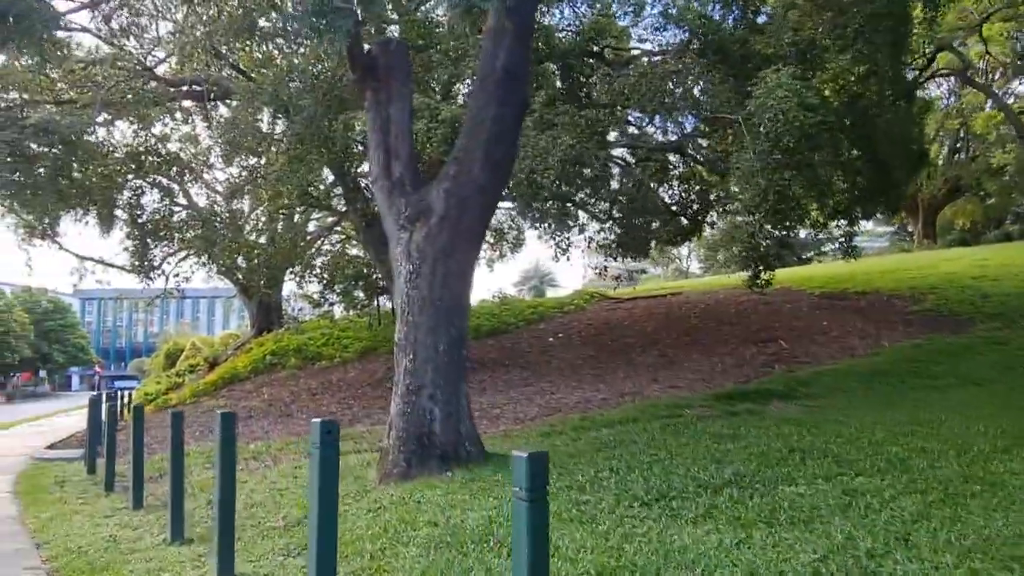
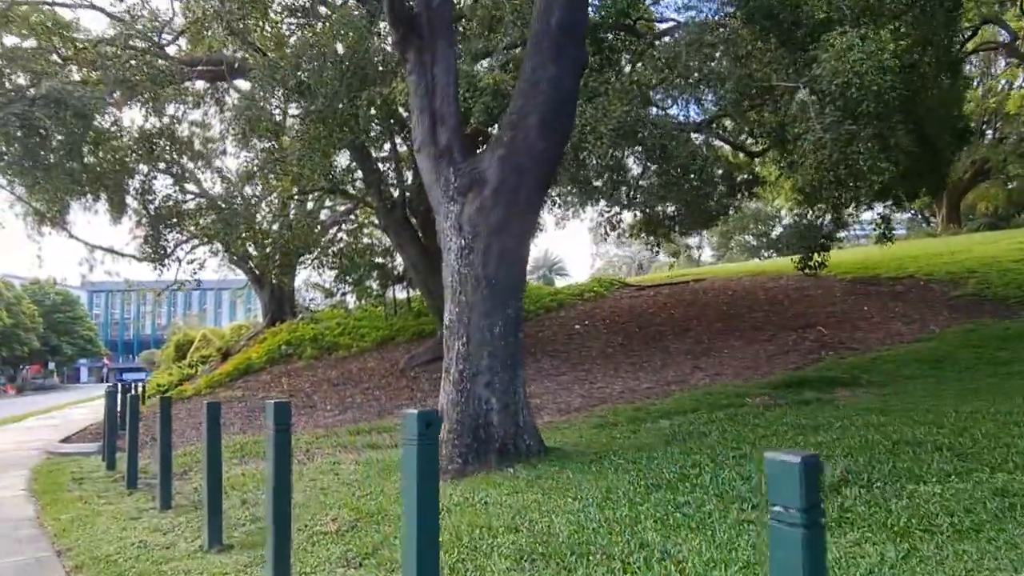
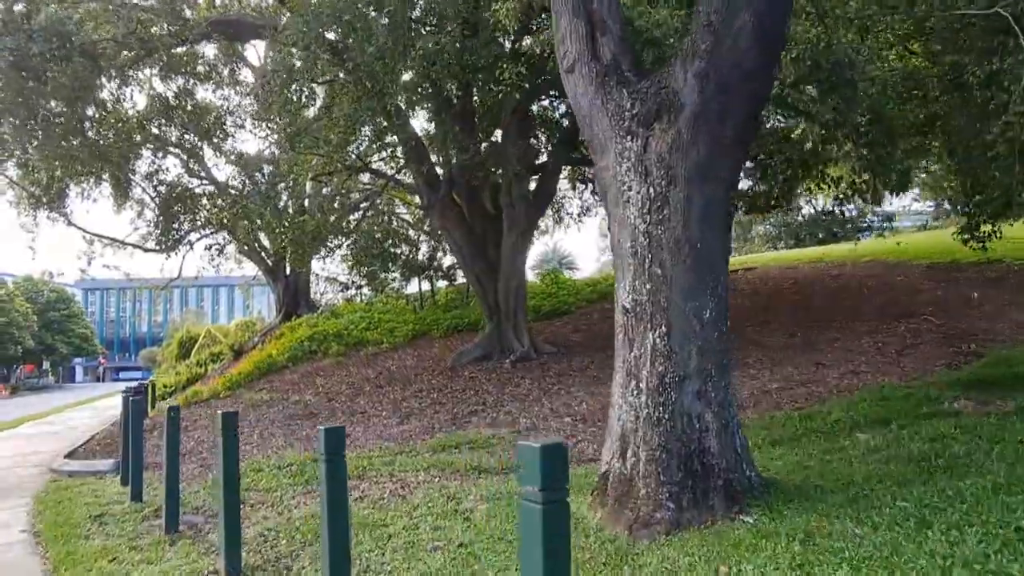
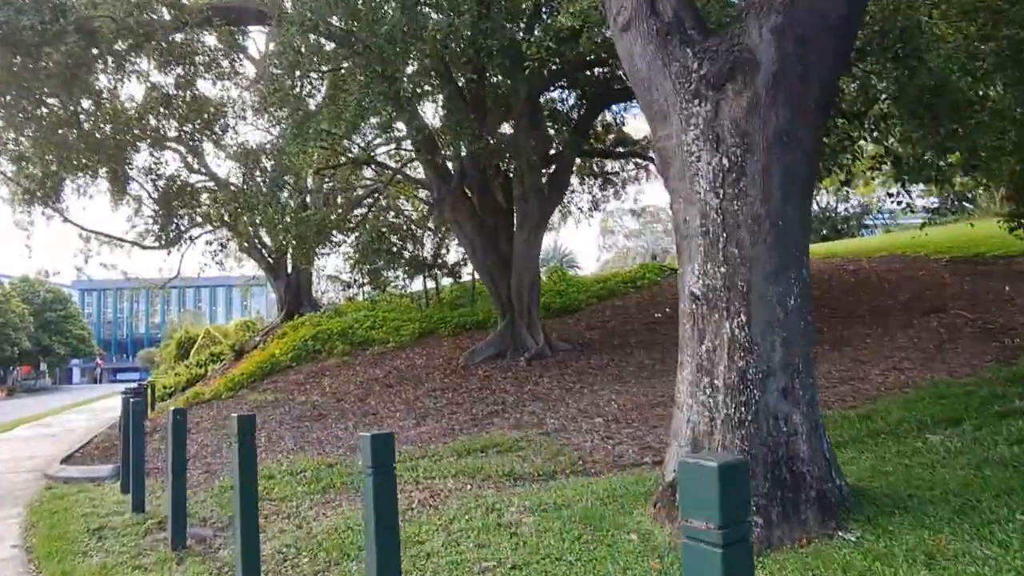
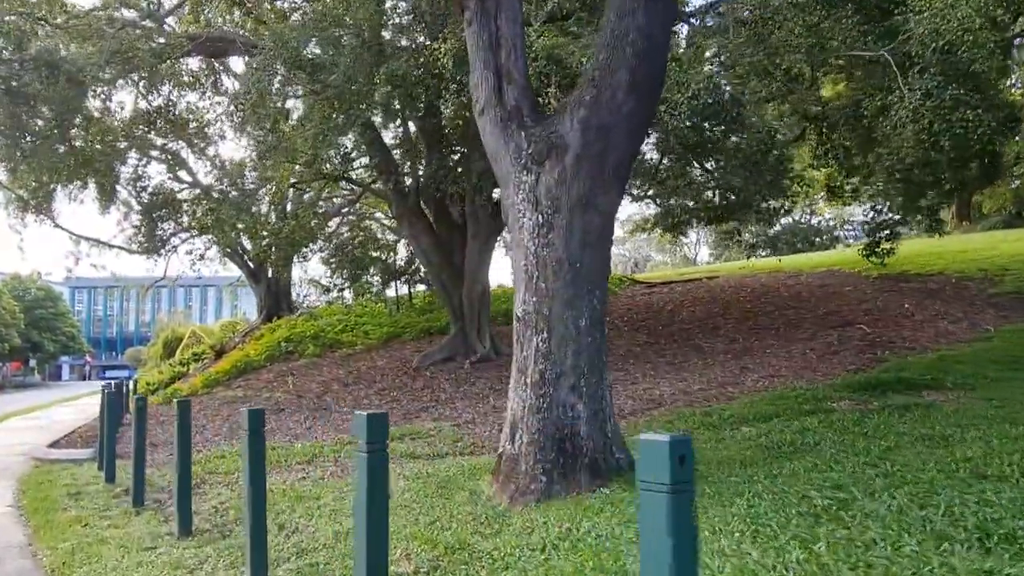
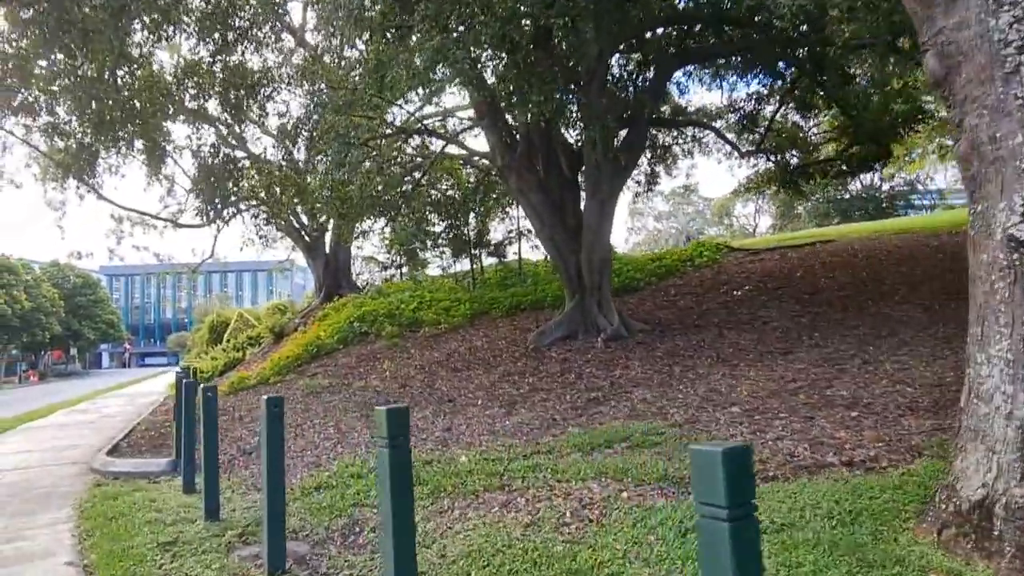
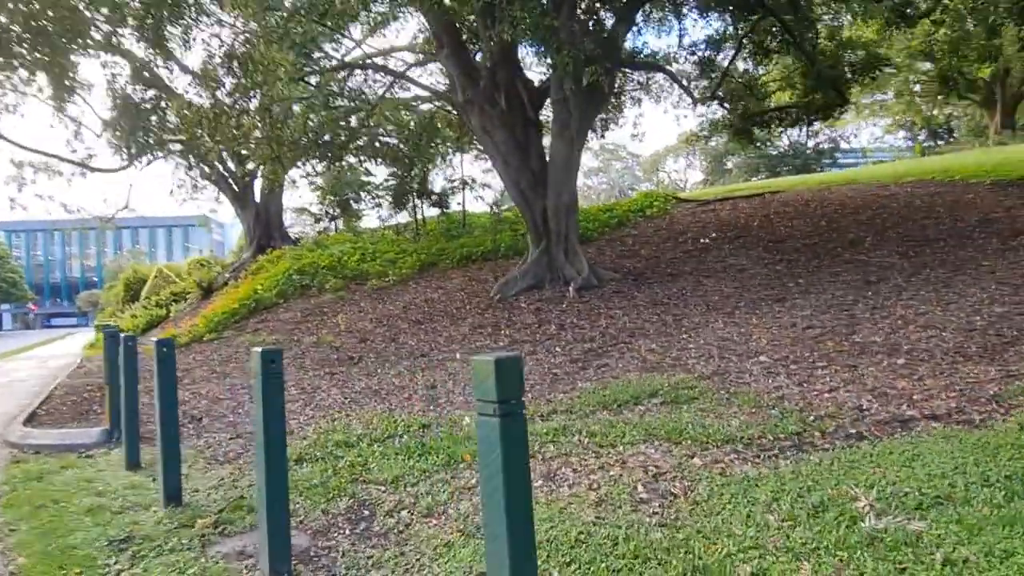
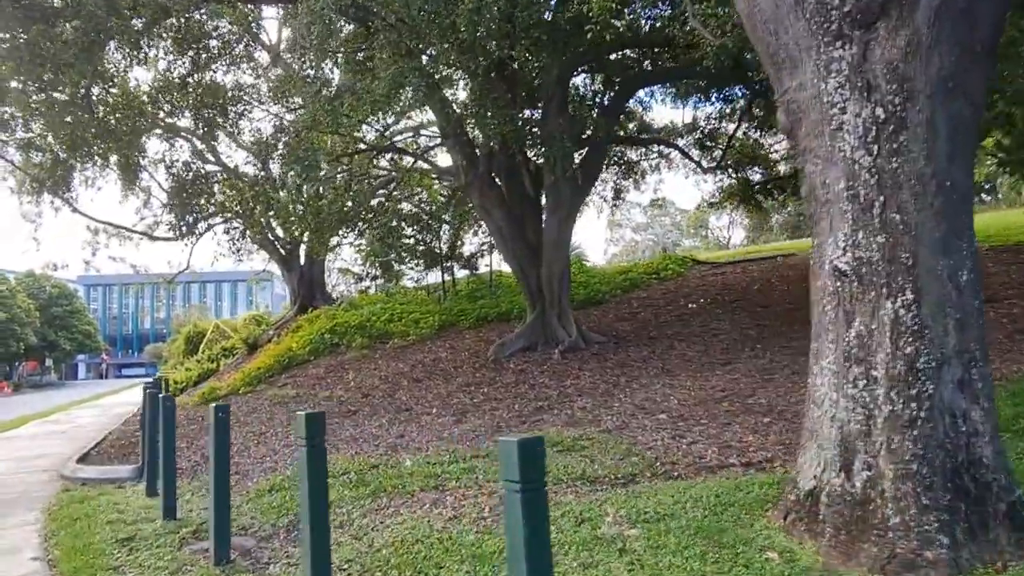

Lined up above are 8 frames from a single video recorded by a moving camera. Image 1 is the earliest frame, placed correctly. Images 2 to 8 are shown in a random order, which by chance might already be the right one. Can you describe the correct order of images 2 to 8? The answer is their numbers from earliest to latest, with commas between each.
2, 5, 3, 4, 8, 6, 7
